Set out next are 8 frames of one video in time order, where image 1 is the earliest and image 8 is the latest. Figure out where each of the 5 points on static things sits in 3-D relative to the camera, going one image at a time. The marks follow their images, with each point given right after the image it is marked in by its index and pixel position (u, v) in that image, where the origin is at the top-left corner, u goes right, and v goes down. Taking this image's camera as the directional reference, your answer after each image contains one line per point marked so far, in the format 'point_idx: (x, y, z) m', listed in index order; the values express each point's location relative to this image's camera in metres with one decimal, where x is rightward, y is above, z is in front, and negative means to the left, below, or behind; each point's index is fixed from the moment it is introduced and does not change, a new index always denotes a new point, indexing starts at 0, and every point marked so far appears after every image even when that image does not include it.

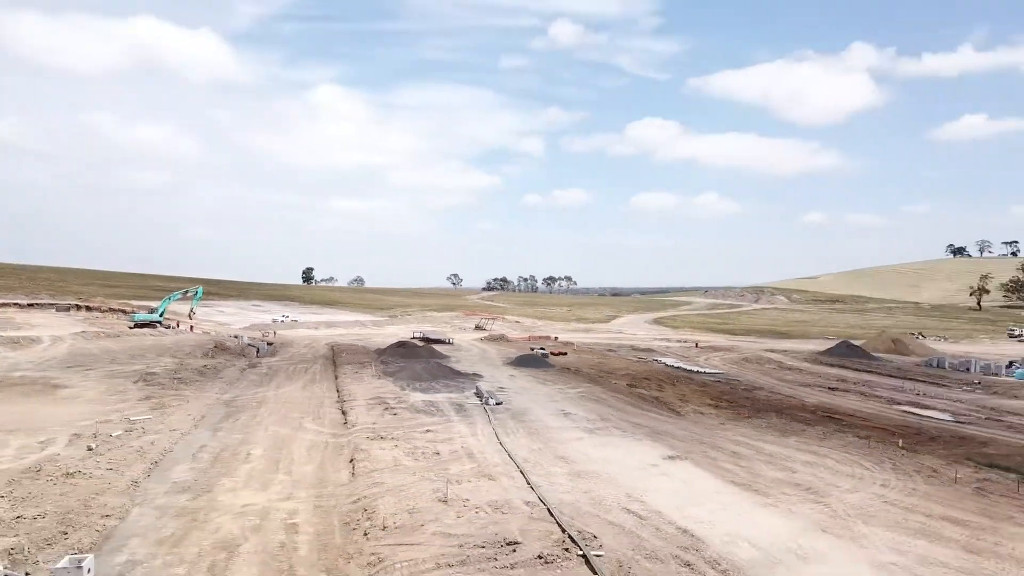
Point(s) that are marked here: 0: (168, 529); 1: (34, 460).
0: (-3.5, -2.4, +8.3) m
1: (-6.2, -2.2, +10.9) m
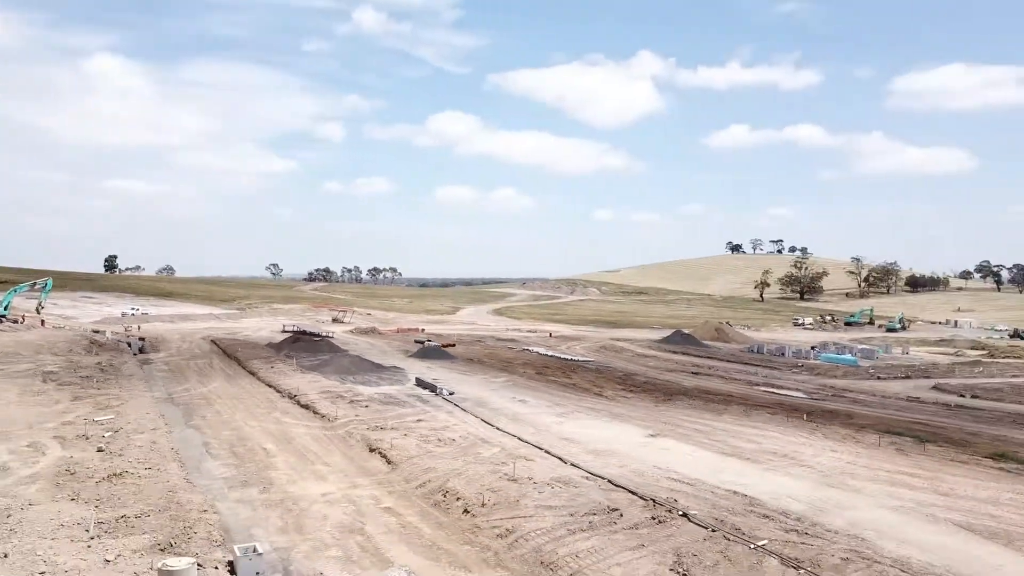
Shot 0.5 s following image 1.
0: (-2.5, -2.4, +8.7) m
1: (-5.8, -2.2, +10.5) m
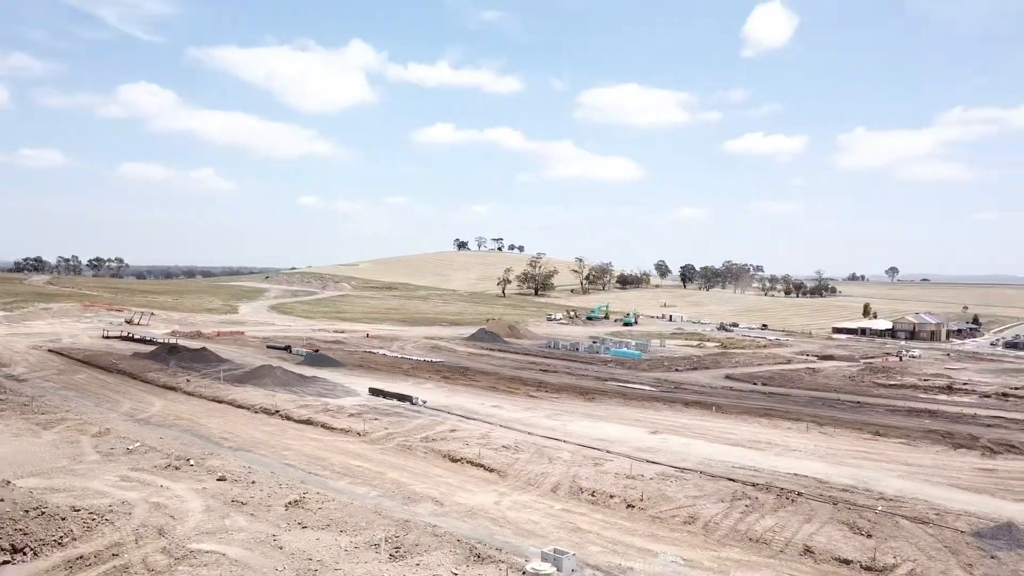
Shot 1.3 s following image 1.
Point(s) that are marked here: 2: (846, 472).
0: (-0.1, -2.9, +9.9) m
1: (-3.9, -2.6, +10.4) m
2: (+5.3, -2.9, +12.9) m
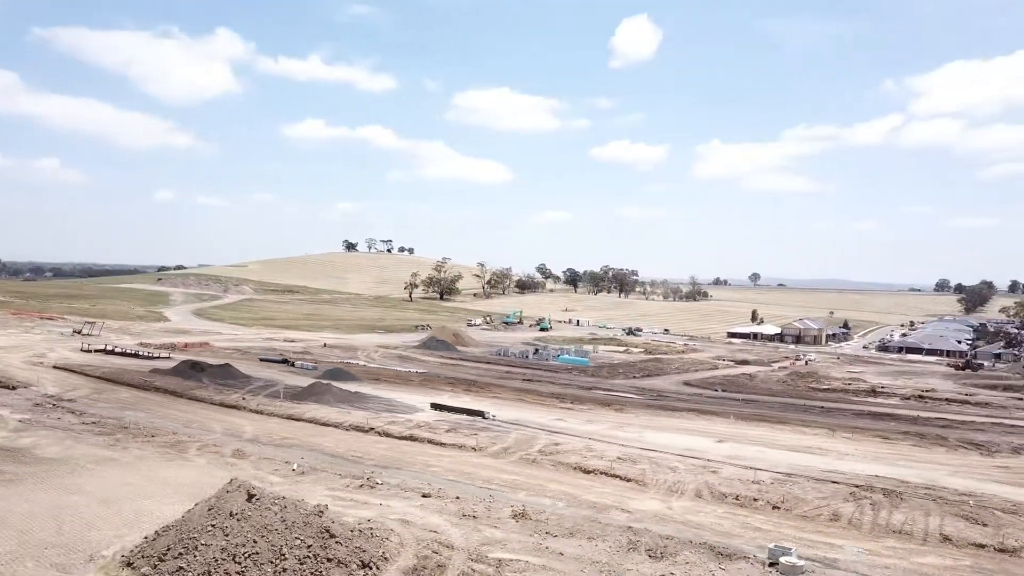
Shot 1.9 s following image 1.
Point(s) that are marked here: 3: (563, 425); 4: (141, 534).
0: (+2.7, -3.4, +11.6) m
1: (-1.1, -3.1, +11.5) m
2: (+7.5, -3.5, +15.5) m
3: (+1.2, -3.2, +18.8) m
4: (-4.5, -3.0, +9.9) m
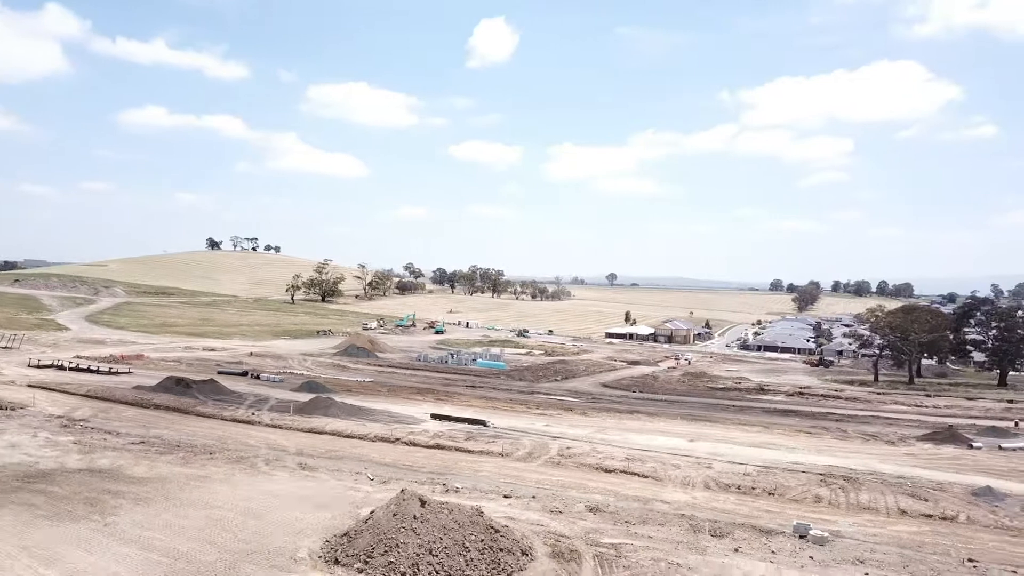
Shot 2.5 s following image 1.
0: (+3.9, -4.1, +14.7) m
1: (+0.2, -3.7, +13.9) m
2: (+8.0, -4.1, +19.4) m
3: (+1.2, -3.8, +21.5) m
4: (-2.8, -3.6, +11.8) m
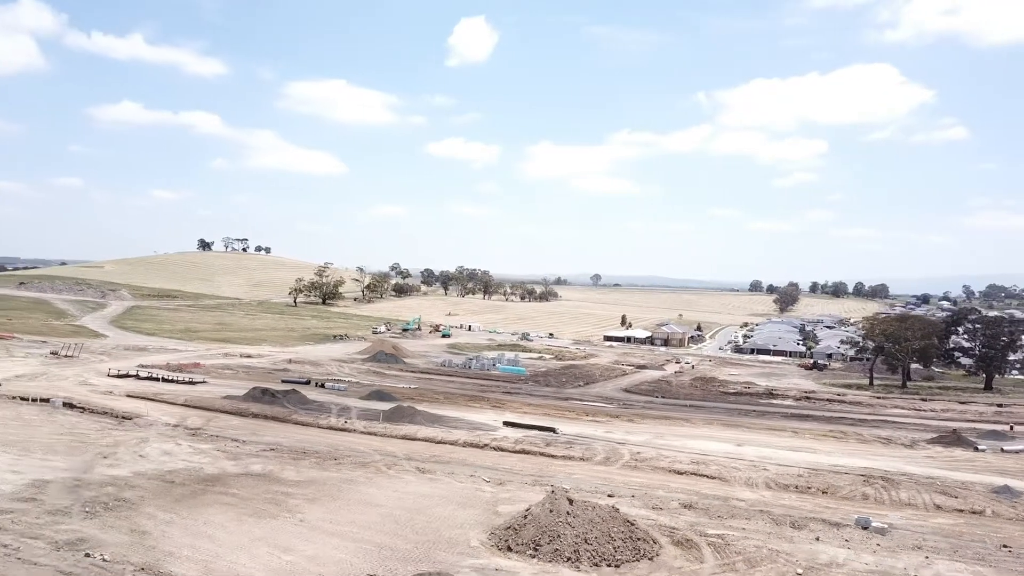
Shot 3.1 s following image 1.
0: (+6.0, -4.7, +17.4) m
1: (+2.4, -4.4, +16.6) m
2: (+10.0, -4.8, +22.2) m
3: (+3.1, -4.4, +24.2) m
4: (-0.6, -4.3, +14.3) m
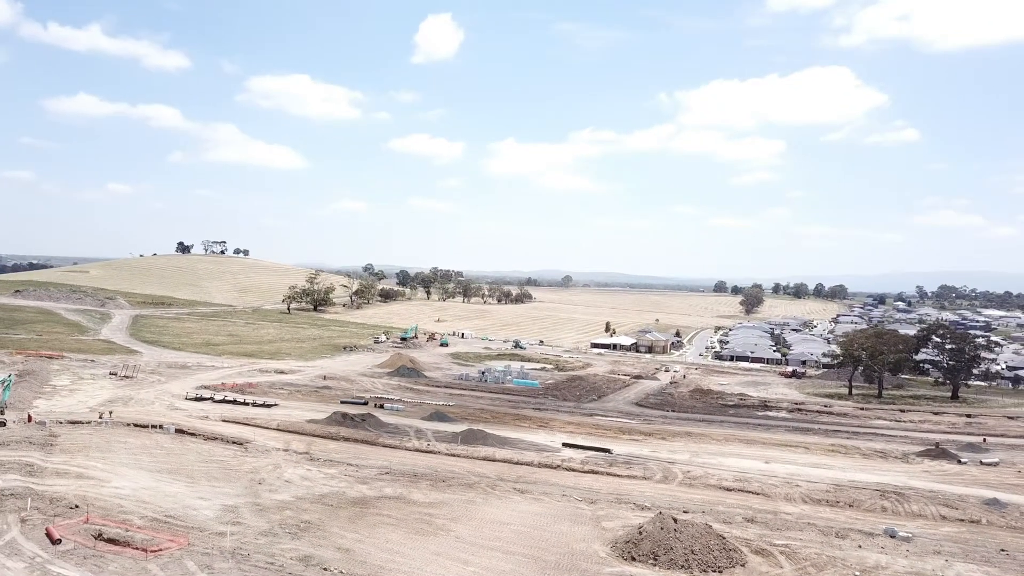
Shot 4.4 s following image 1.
0: (+8.4, -6.1, +21.5) m
1: (+4.8, -5.8, +20.4) m
2: (+12.2, -6.2, +26.4) m
3: (+5.2, -5.8, +28.1) m
4: (+2.0, -5.7, +18.0) m
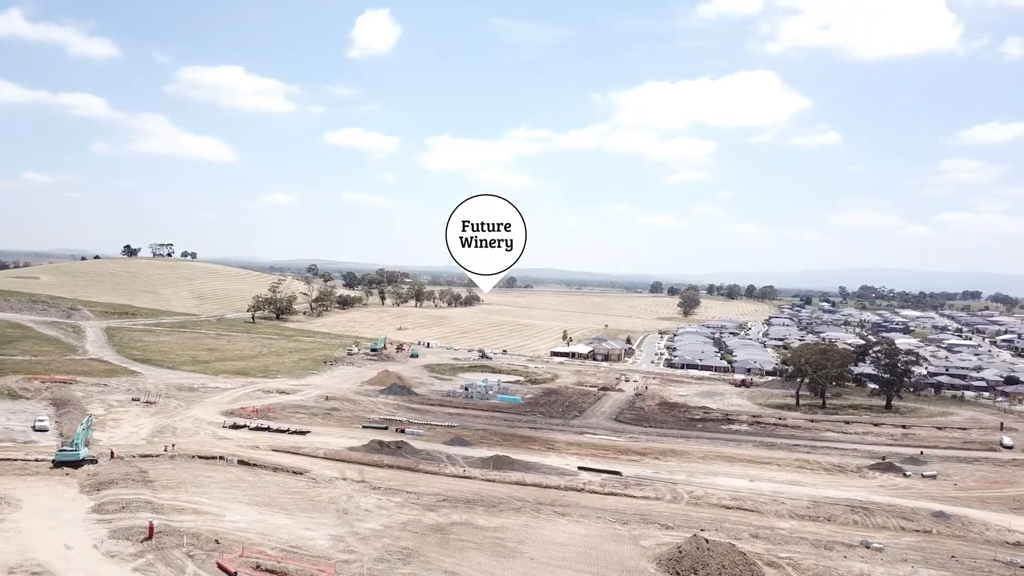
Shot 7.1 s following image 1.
0: (+9.9, -8.0, +26.3) m
1: (+6.4, -7.6, +25.0) m
2: (+13.2, -8.0, +31.6) m
3: (+6.1, -7.6, +32.6) m
4: (+3.7, -7.5, +22.4) m
